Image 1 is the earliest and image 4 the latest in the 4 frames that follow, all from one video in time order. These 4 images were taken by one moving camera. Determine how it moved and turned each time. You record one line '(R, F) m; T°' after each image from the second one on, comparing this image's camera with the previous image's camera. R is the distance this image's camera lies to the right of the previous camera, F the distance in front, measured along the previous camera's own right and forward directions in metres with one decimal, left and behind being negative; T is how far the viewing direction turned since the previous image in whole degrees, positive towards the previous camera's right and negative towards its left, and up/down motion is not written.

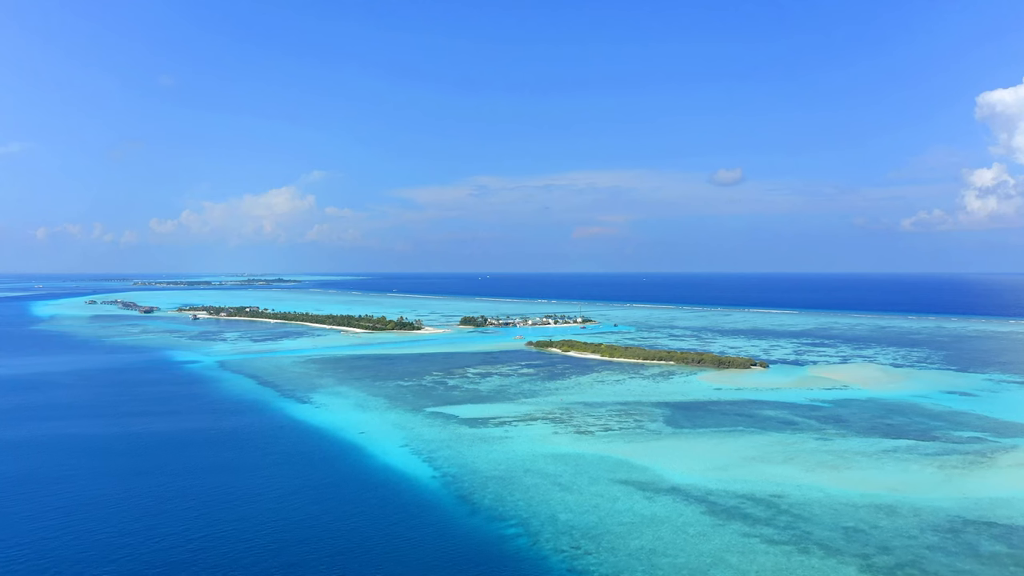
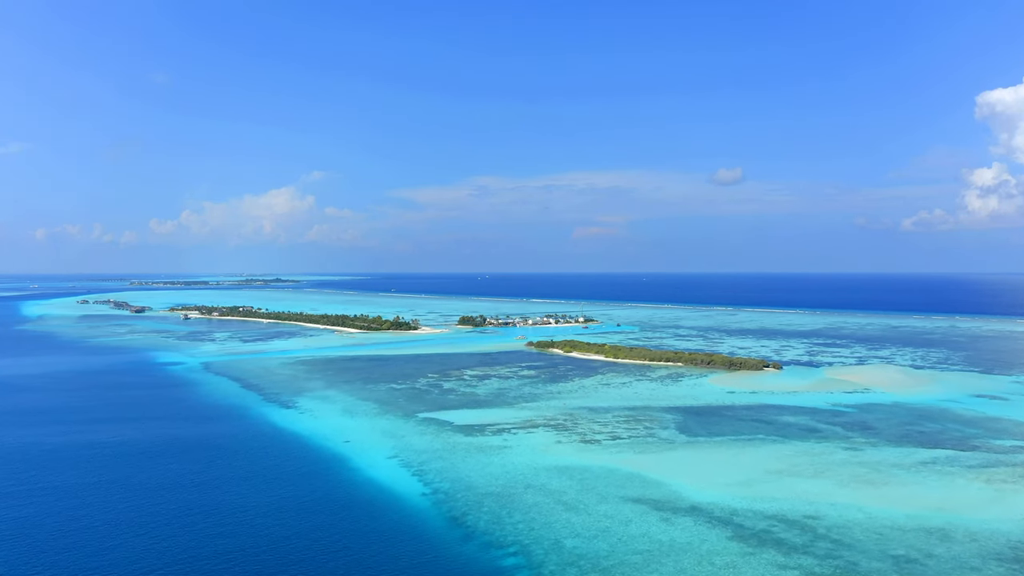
(0.0, +1.1) m; 0°
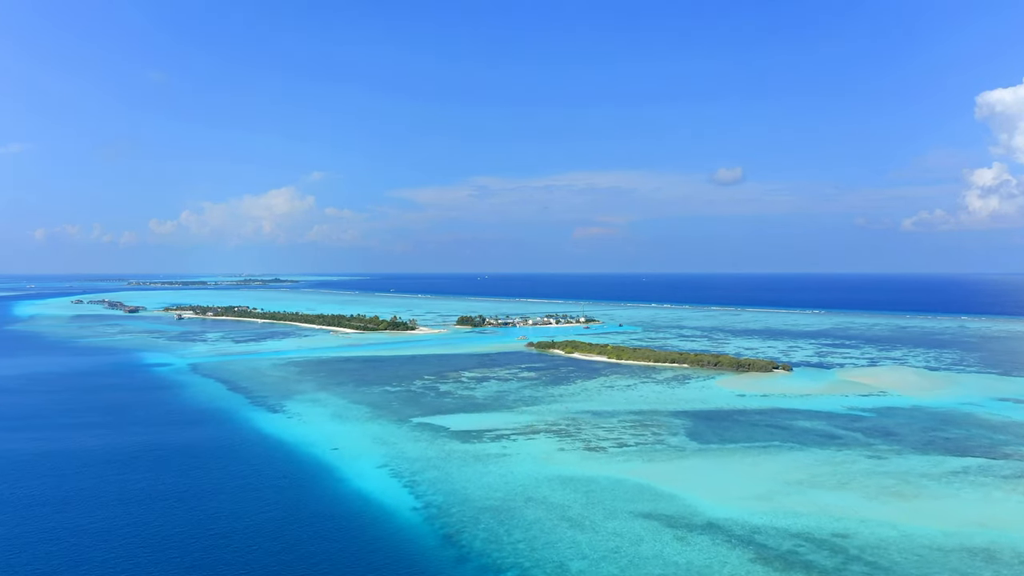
(0.0, +0.7) m; 0°
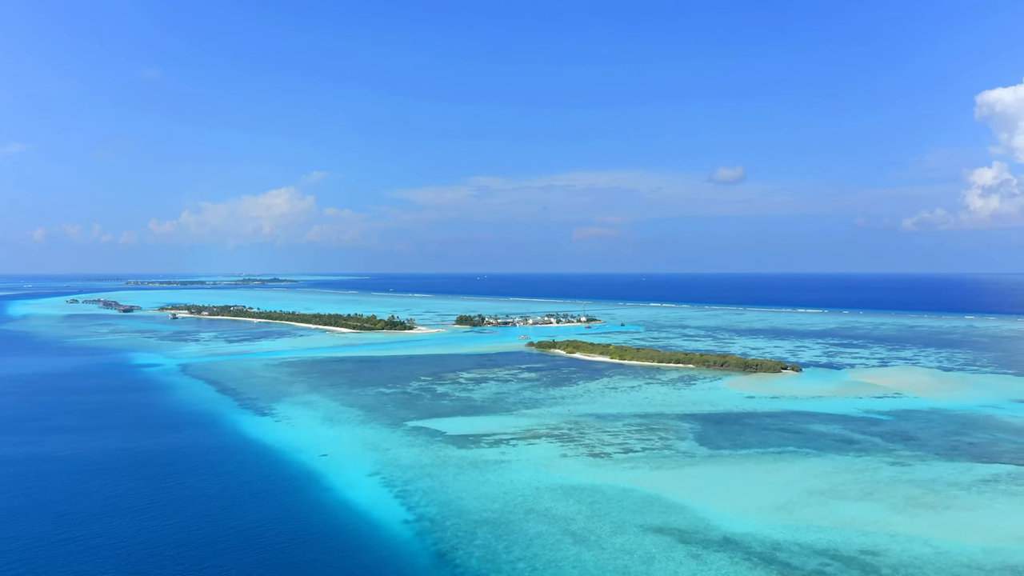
(0.0, +0.6) m; 0°
